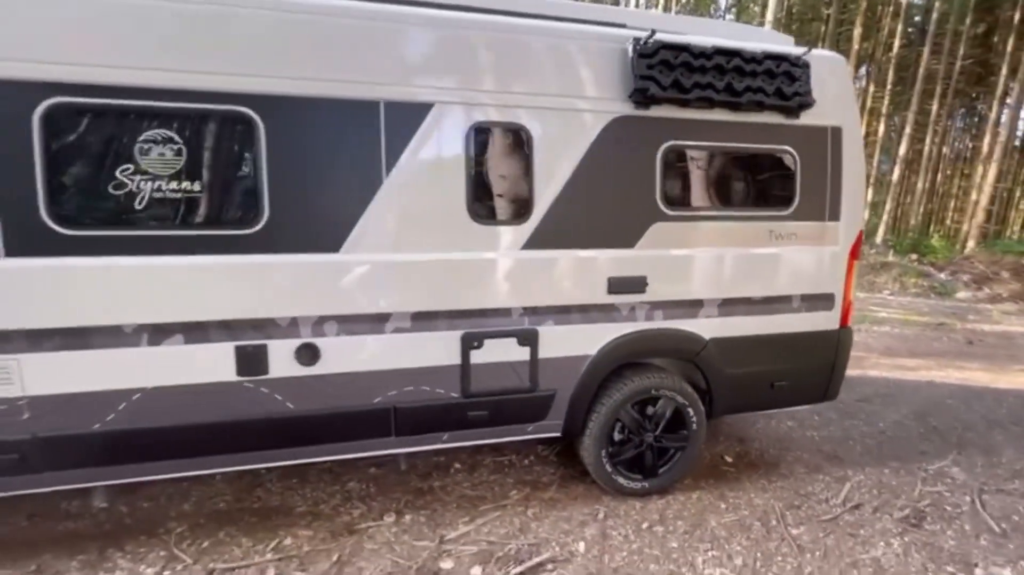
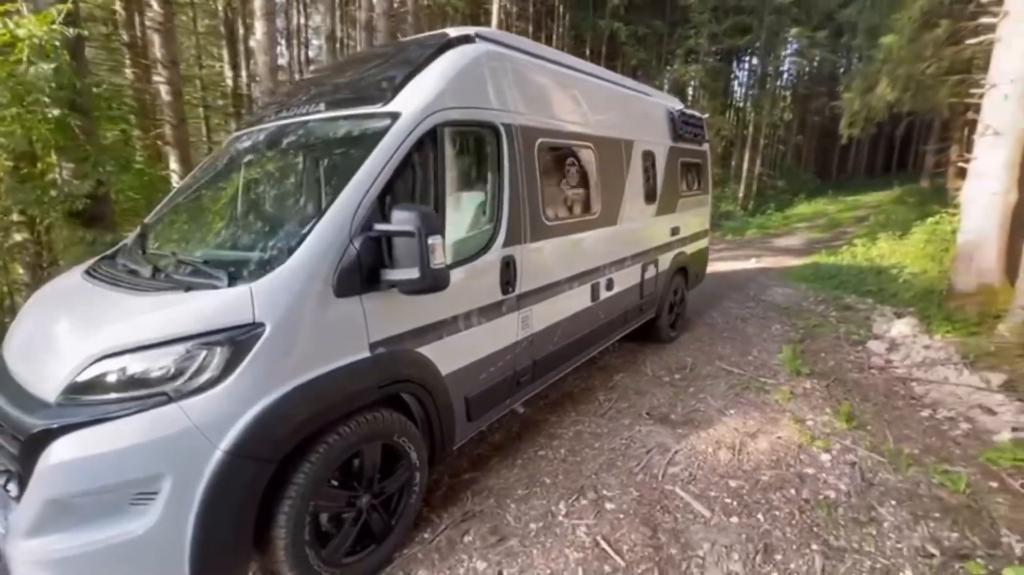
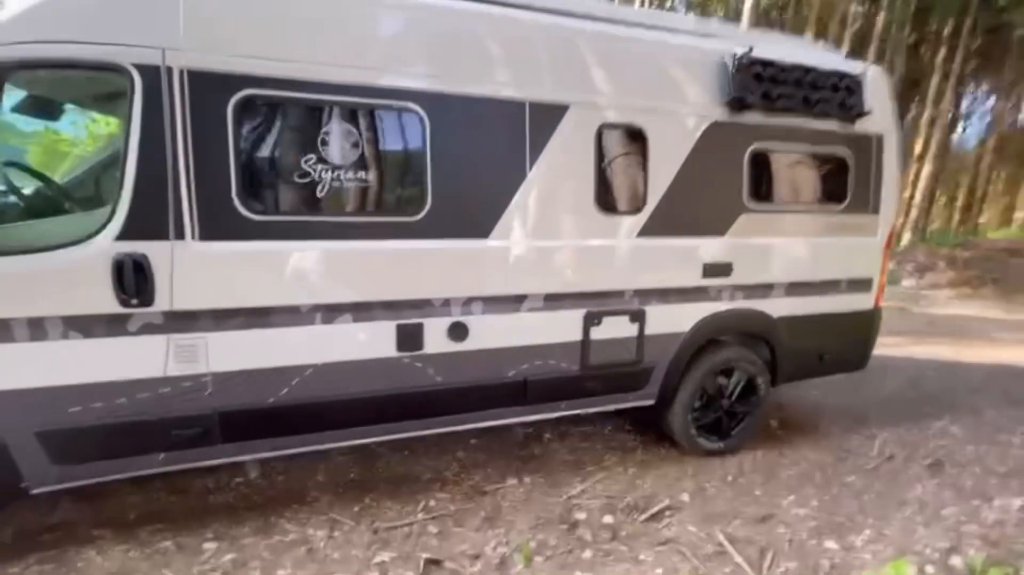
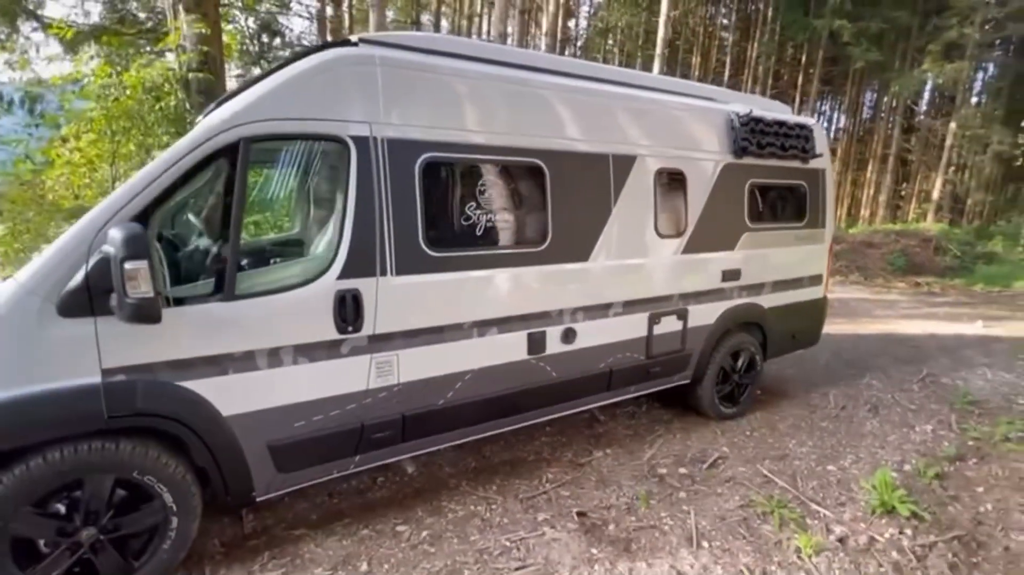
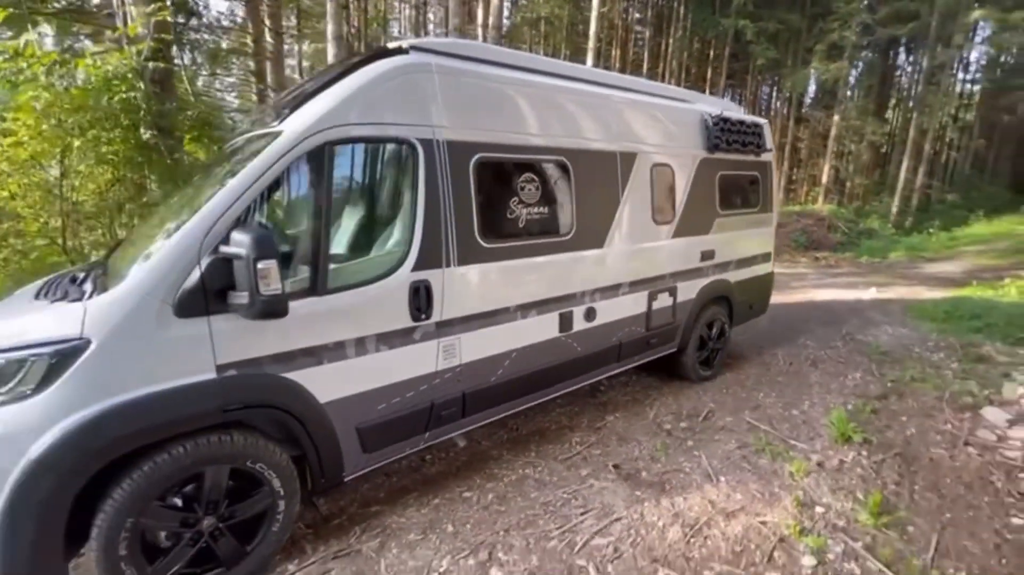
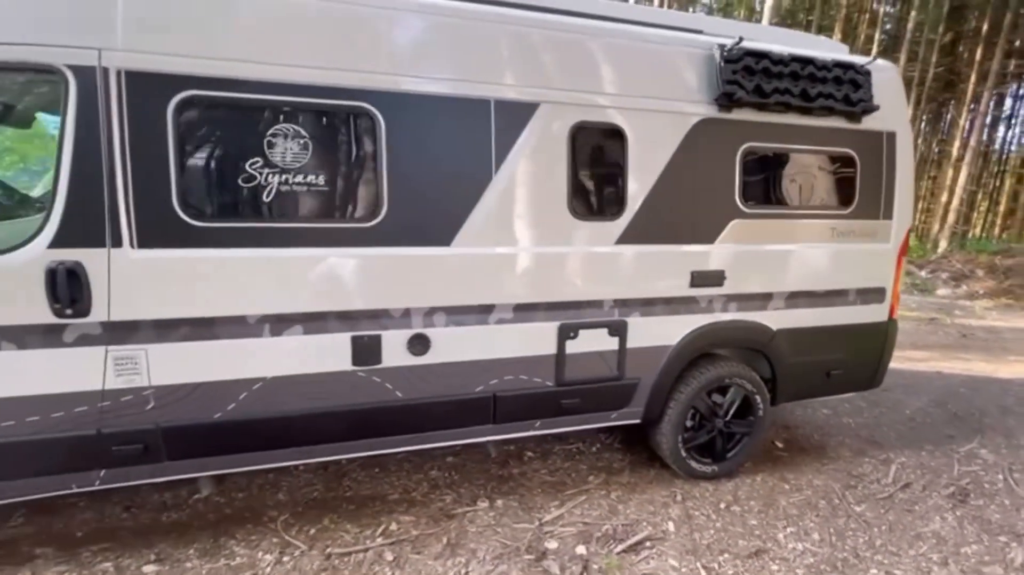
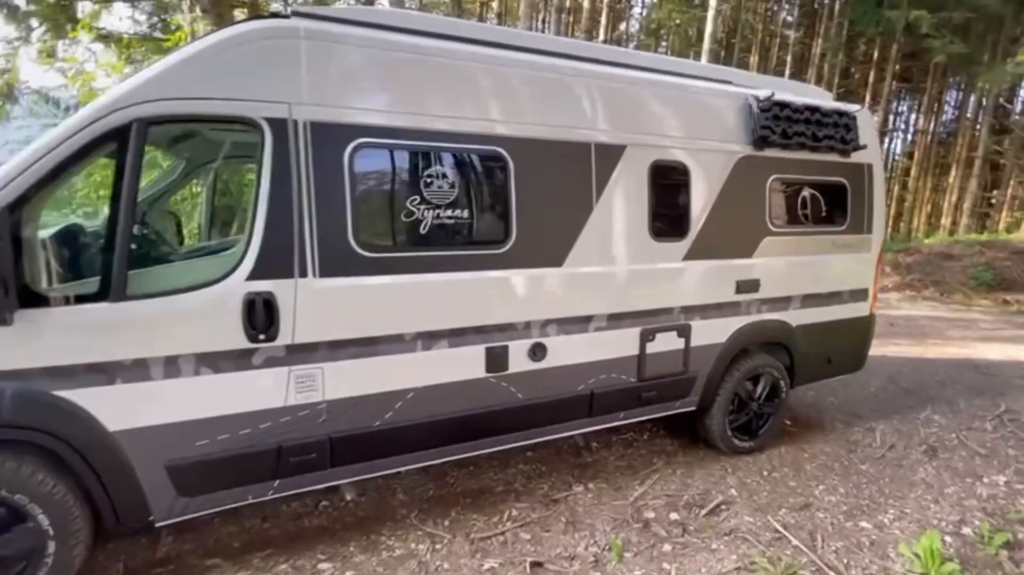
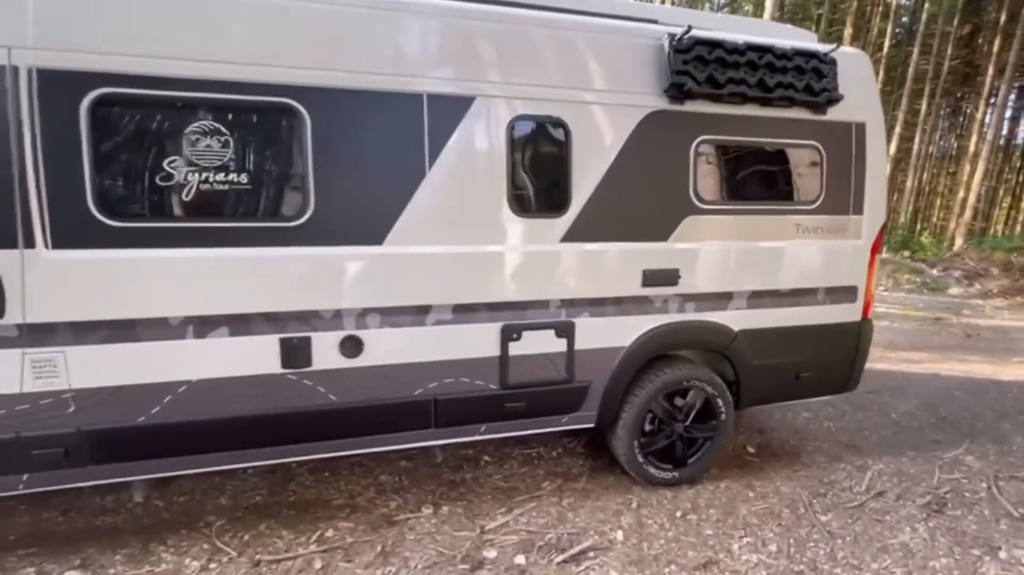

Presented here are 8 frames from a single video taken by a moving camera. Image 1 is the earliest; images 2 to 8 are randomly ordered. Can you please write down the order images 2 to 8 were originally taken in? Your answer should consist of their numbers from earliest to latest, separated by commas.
8, 6, 3, 7, 4, 5, 2
